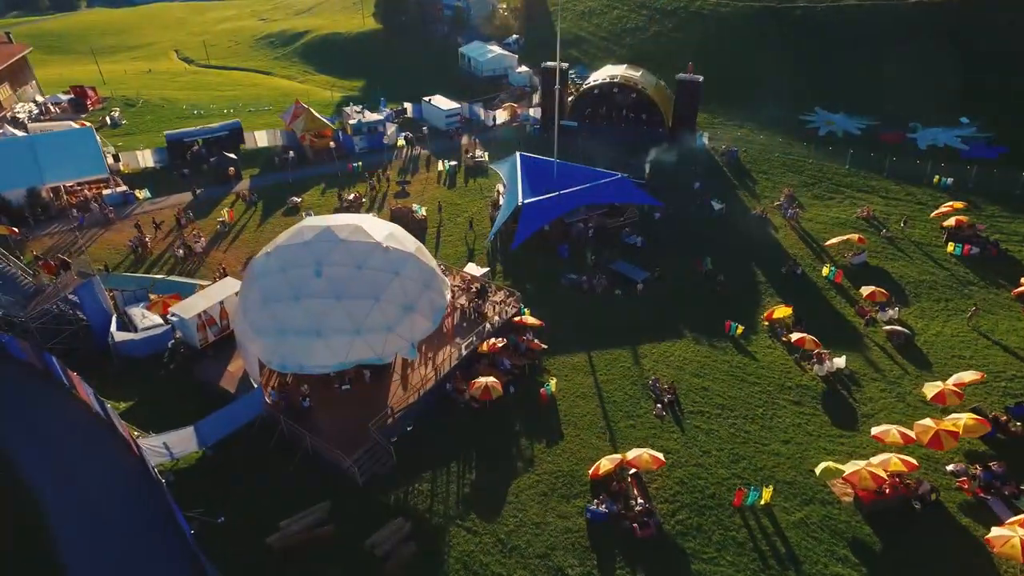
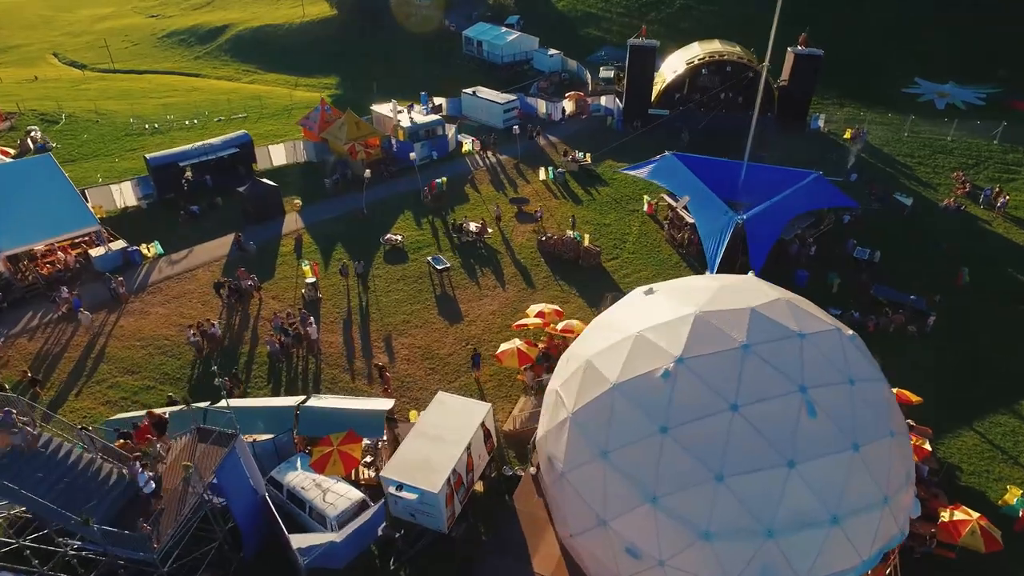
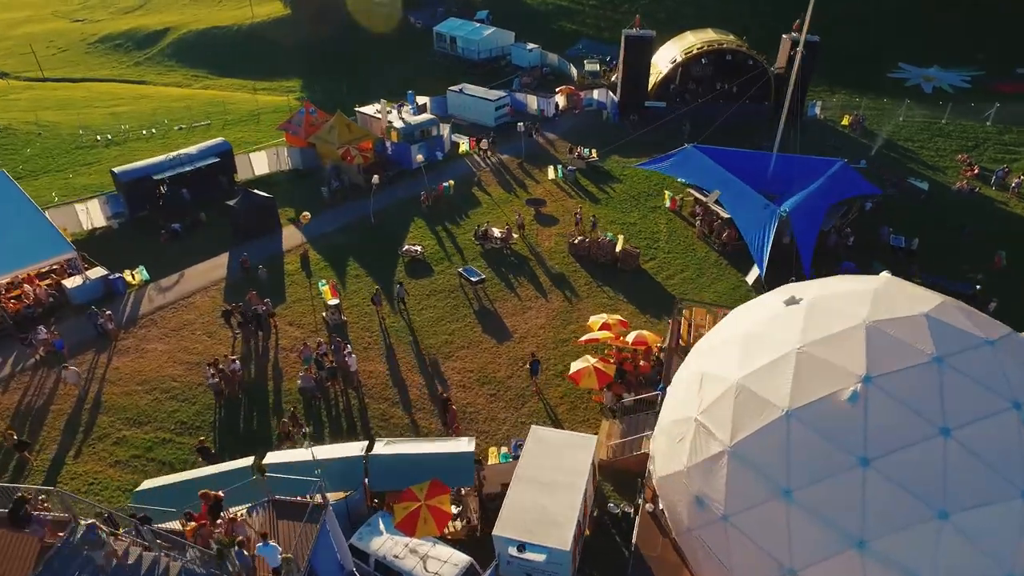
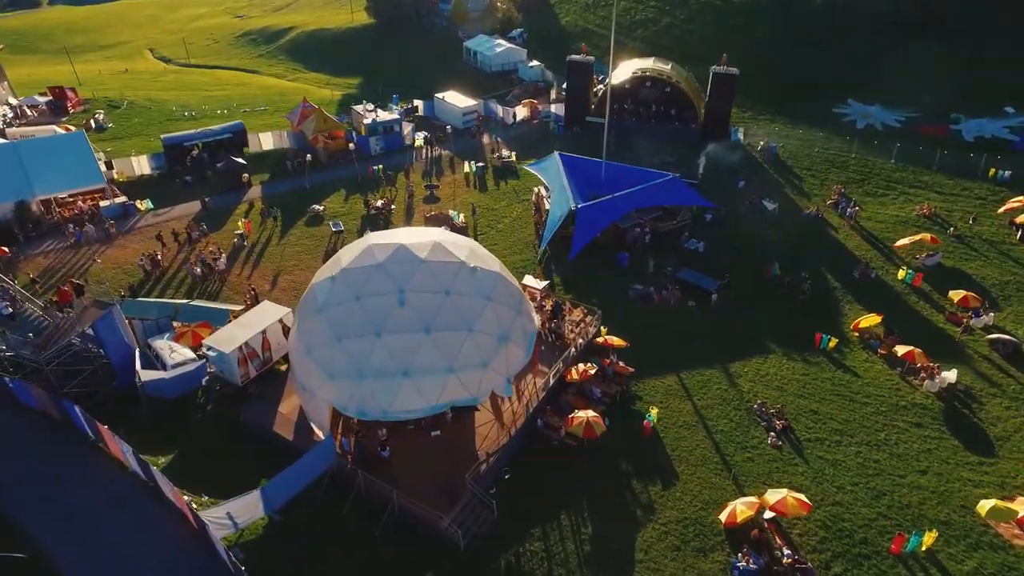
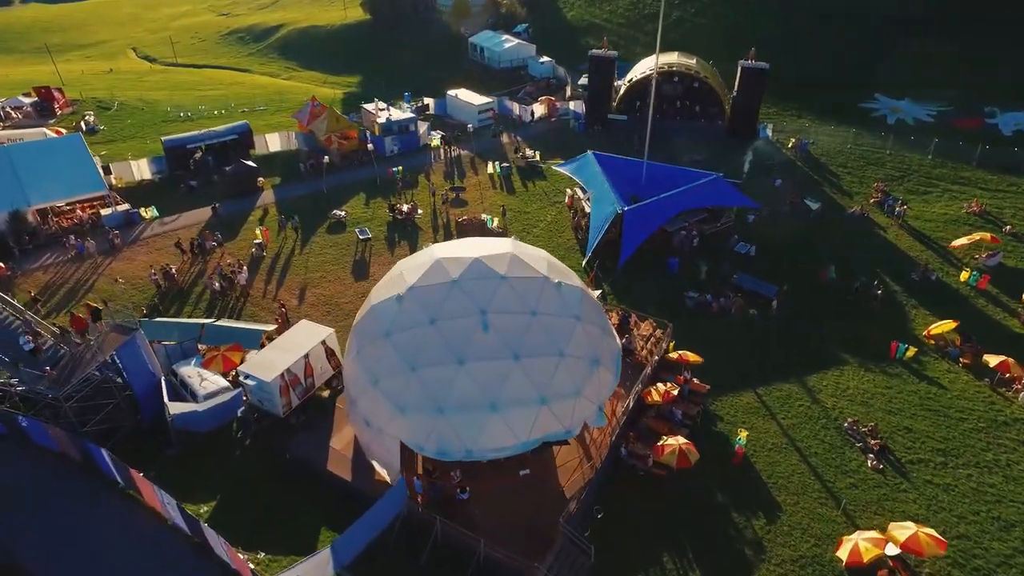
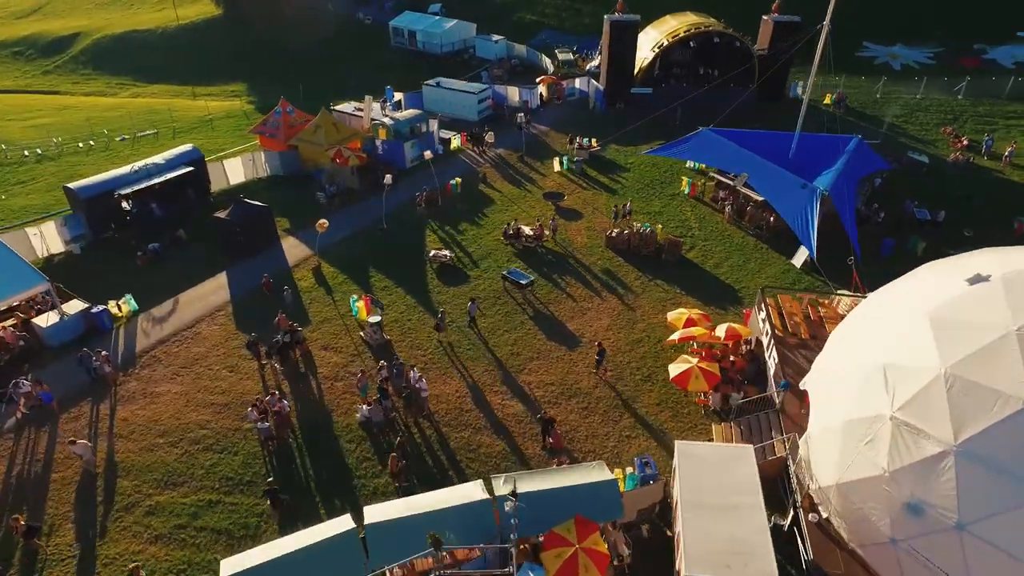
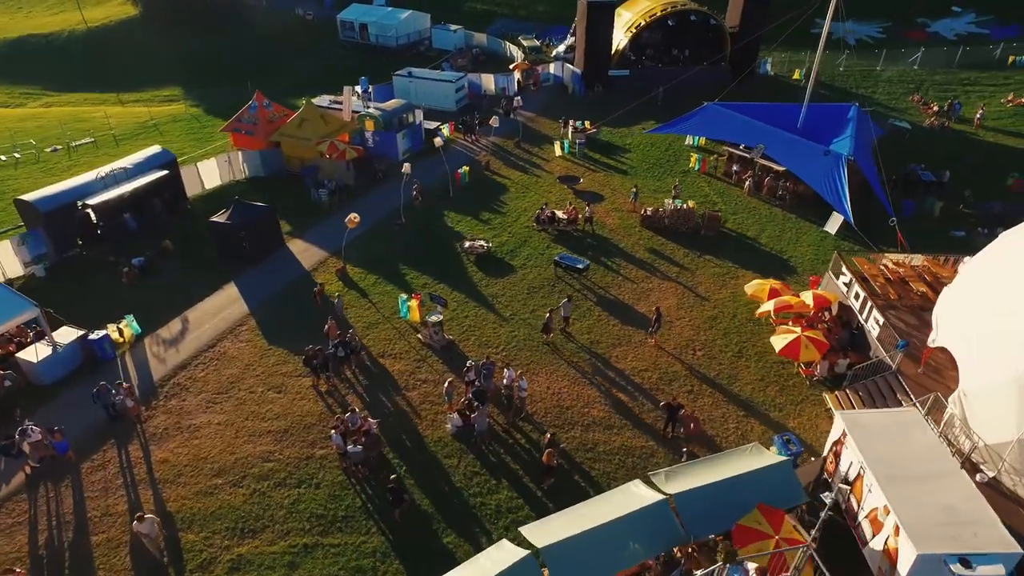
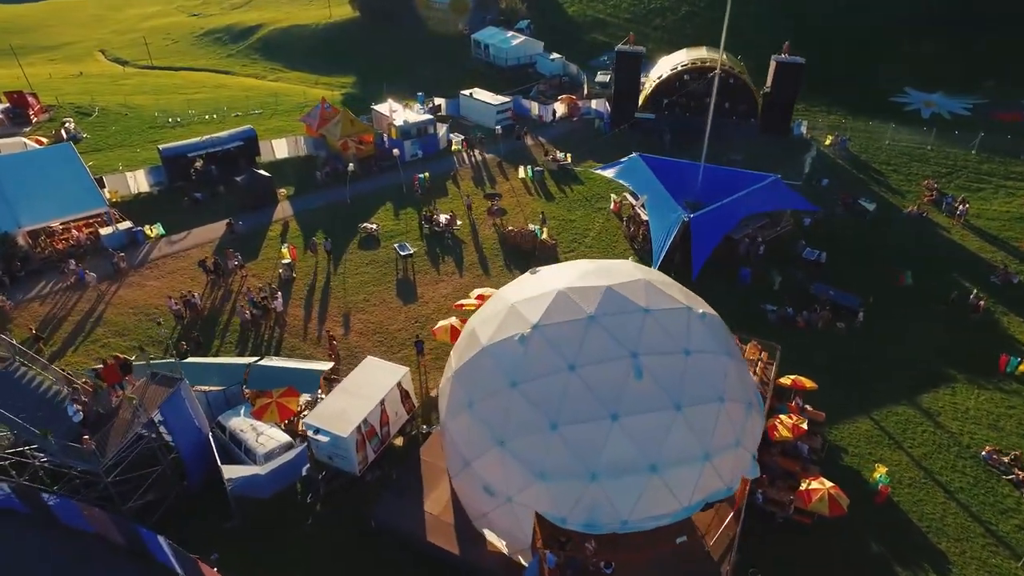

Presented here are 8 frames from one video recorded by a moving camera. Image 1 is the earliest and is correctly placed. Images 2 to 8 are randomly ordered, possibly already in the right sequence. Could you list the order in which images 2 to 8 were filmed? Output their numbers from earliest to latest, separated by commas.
4, 5, 8, 2, 3, 6, 7
